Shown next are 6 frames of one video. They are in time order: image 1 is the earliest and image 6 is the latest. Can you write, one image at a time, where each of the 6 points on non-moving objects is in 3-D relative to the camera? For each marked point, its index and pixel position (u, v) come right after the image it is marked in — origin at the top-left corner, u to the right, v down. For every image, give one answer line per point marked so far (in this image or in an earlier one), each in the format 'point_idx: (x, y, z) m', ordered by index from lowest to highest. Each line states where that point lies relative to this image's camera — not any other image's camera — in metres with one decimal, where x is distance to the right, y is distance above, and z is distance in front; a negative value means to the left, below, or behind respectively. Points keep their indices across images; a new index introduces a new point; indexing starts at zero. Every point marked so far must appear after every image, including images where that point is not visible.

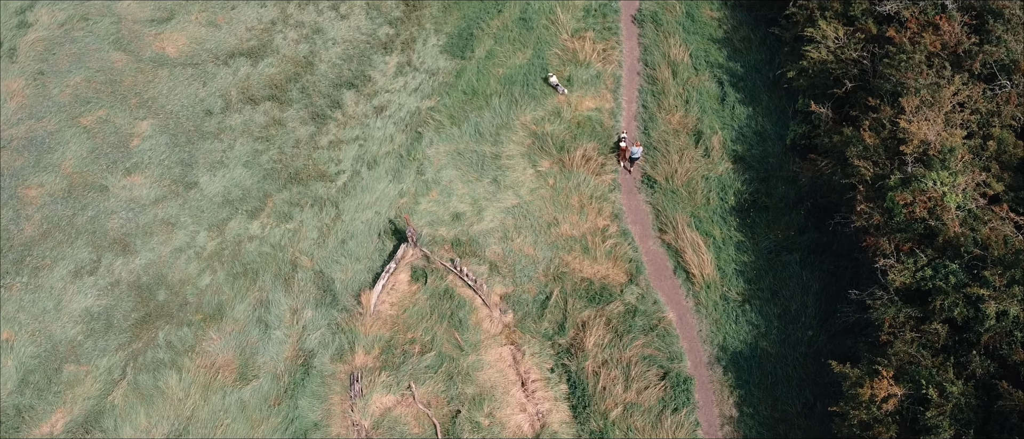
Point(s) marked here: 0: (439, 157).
0: (-1.7, +1.5, +19.1) m
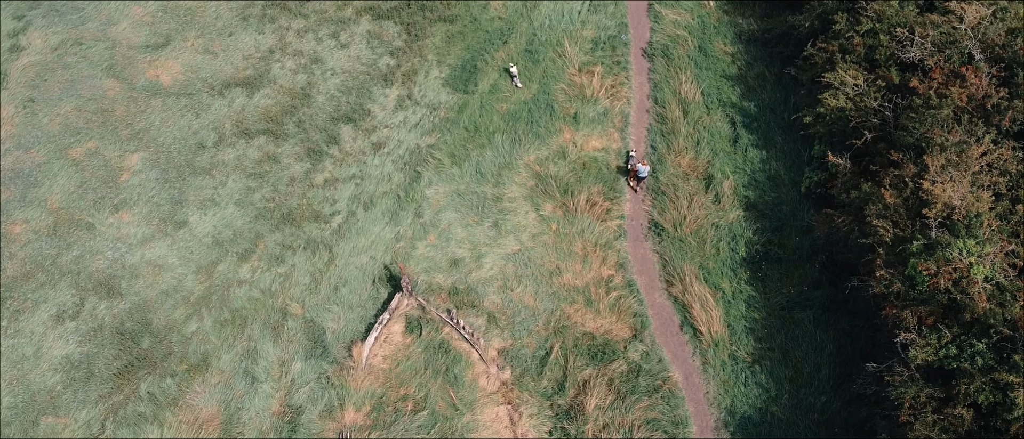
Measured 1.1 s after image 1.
0: (-1.7, +0.5, +18.4) m
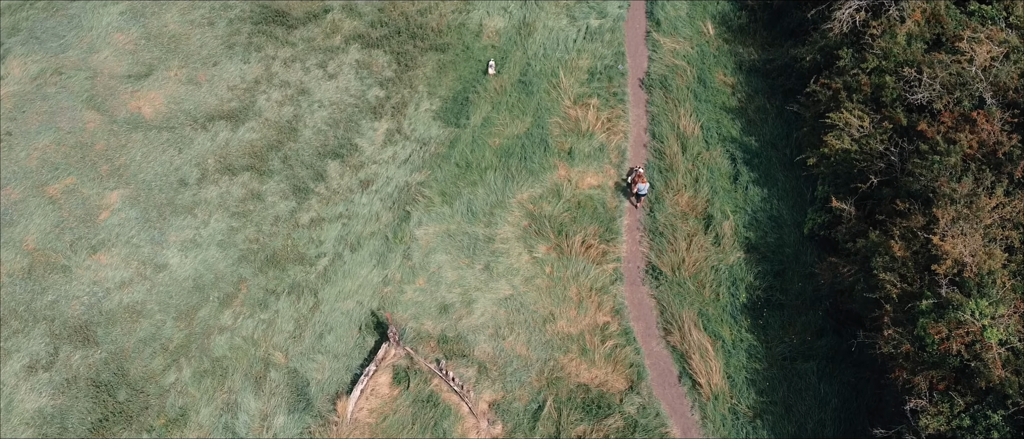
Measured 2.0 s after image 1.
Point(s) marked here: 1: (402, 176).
0: (-1.8, -0.4, +17.7) m
1: (-2.6, +1.0, +18.7) m
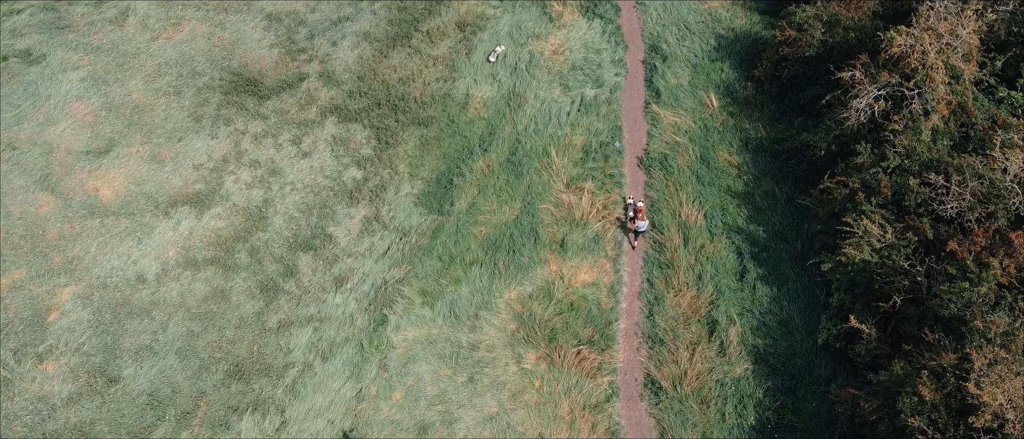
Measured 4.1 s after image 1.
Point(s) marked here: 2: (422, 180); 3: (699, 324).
0: (-2.1, -2.6, +16.2) m
1: (-2.8, -1.1, +17.2) m
2: (-2.1, +0.9, +18.6) m
3: (+3.8, -2.1, +16.4) m
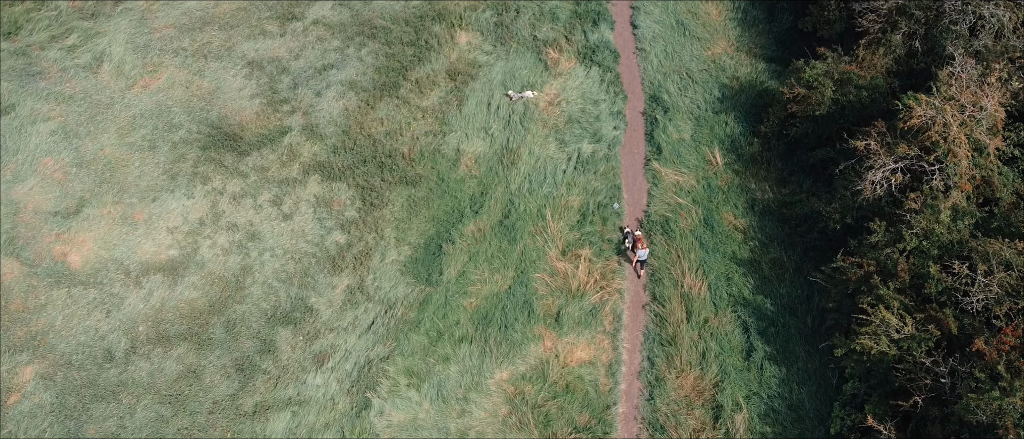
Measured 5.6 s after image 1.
0: (-2.3, -4.0, +15.2) m
1: (-3.0, -2.6, +16.2) m
2: (-2.2, -0.6, +17.6) m
3: (+3.7, -3.6, +15.4) m
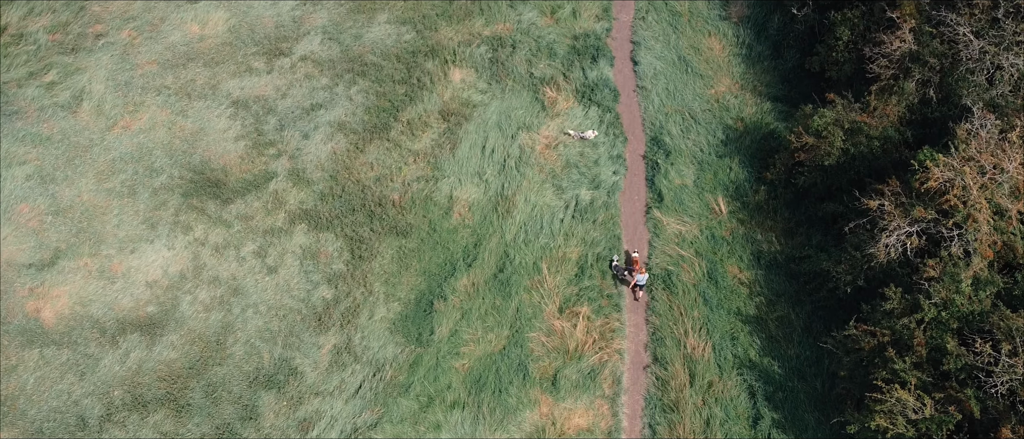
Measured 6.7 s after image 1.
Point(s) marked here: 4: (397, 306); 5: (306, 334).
0: (-2.4, -5.2, +14.4) m
1: (-3.1, -3.7, +15.4) m
2: (-2.3, -1.7, +16.8) m
3: (+3.6, -4.8, +14.6) m
4: (-2.4, -1.8, +16.7) m
5: (-4.1, -2.3, +16.4) m
